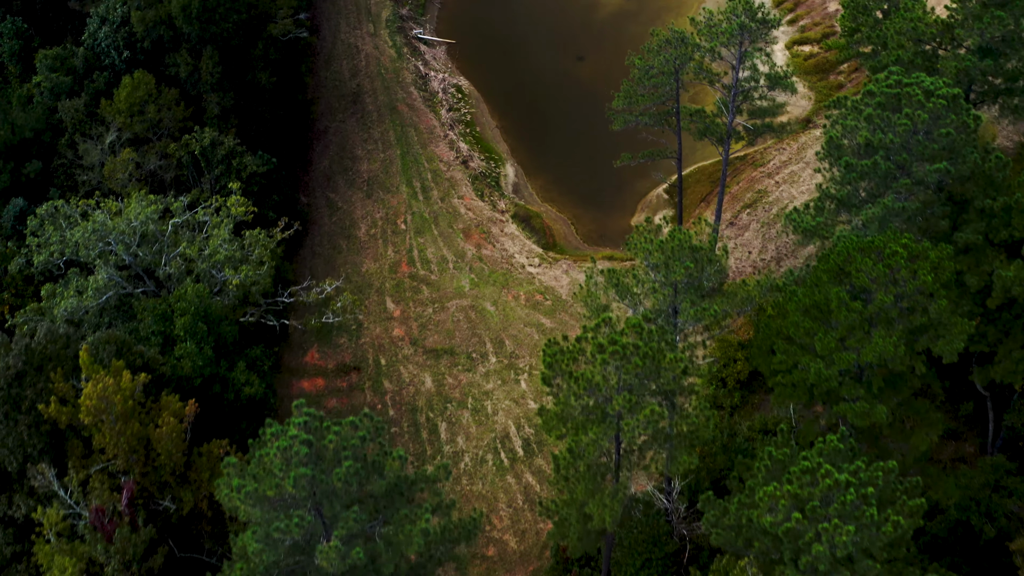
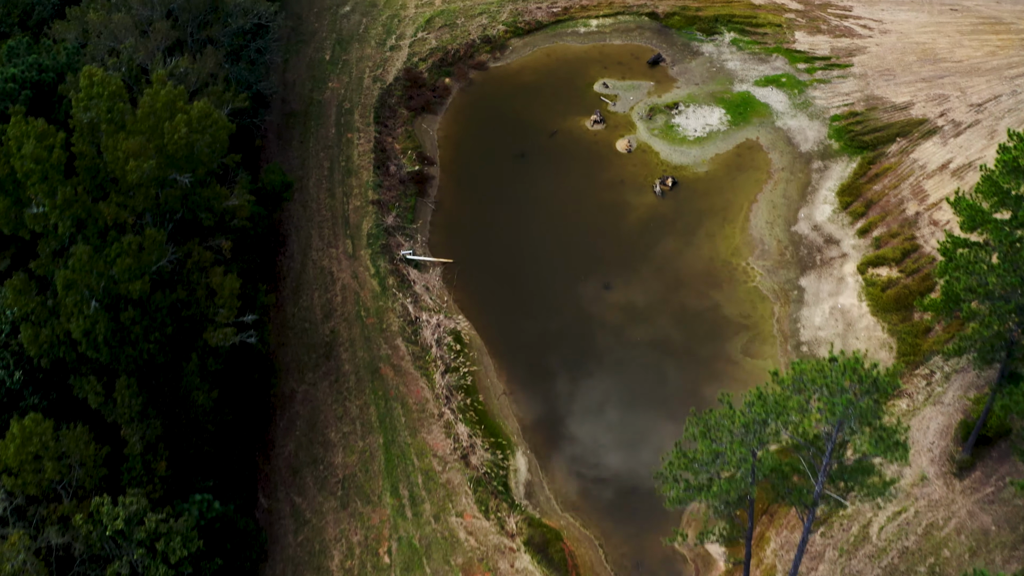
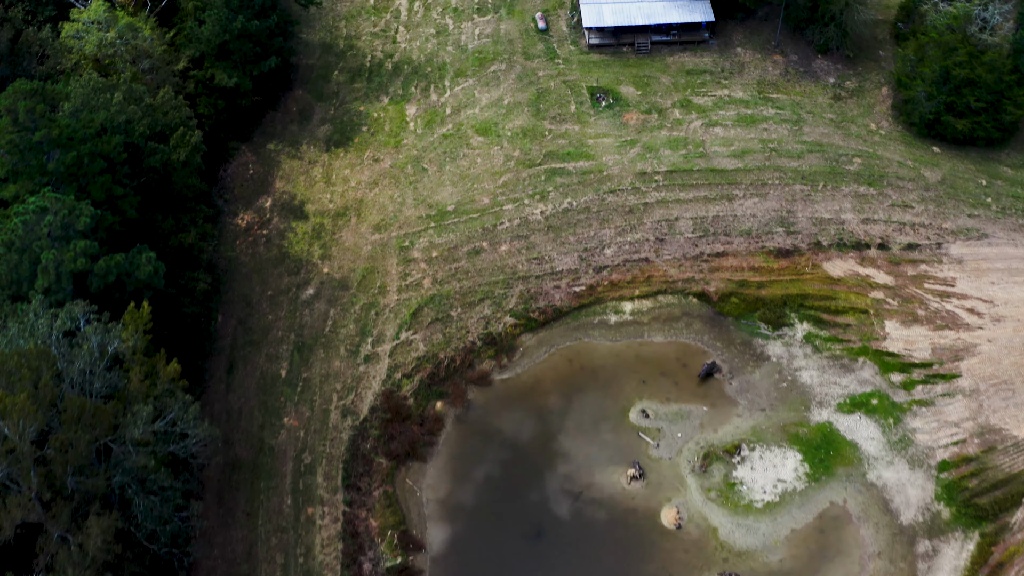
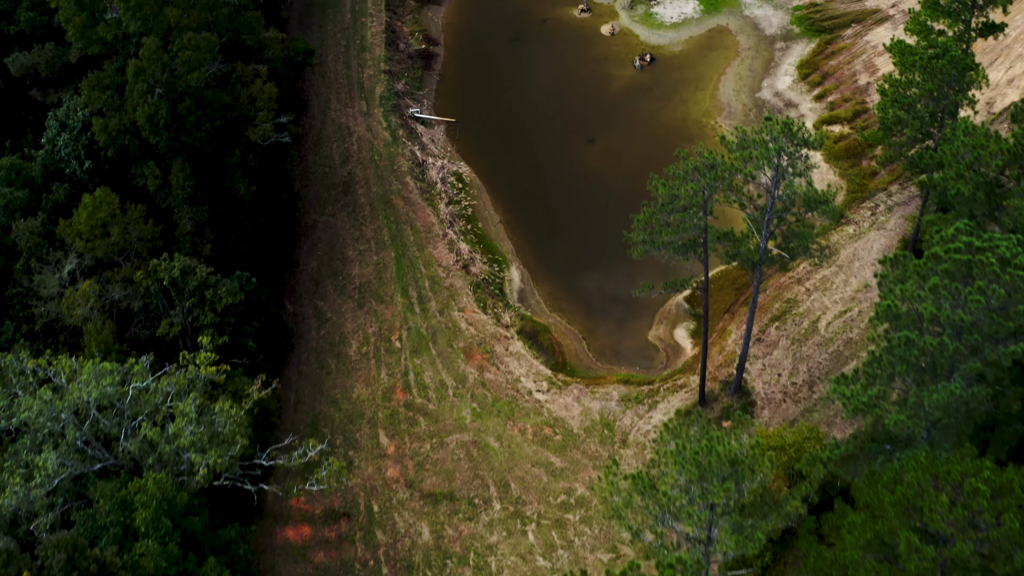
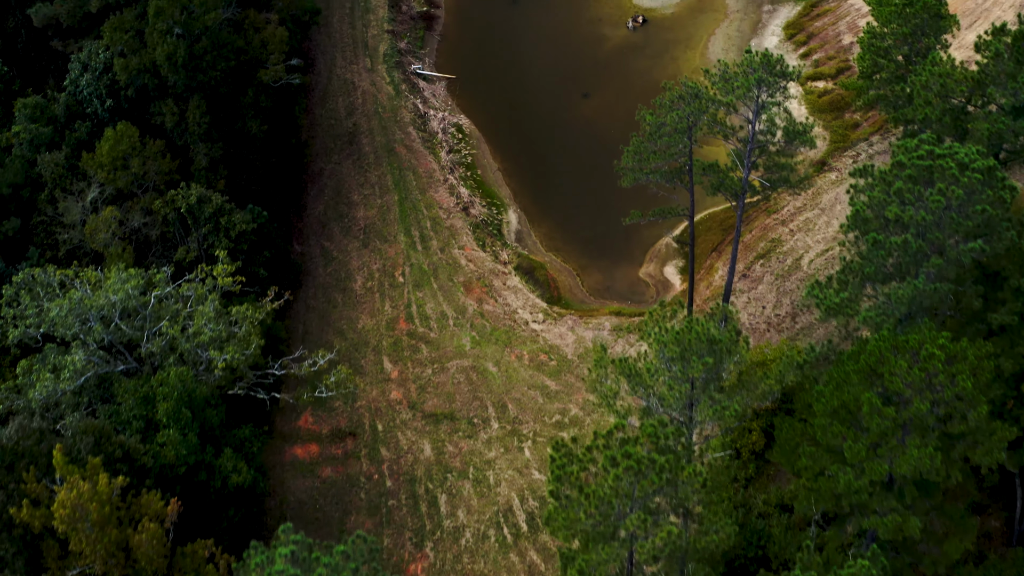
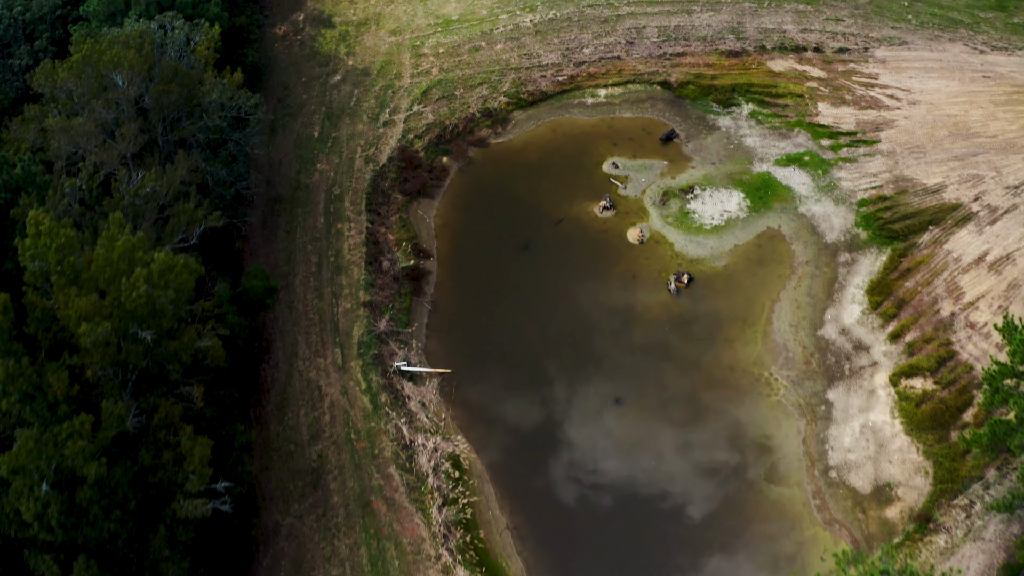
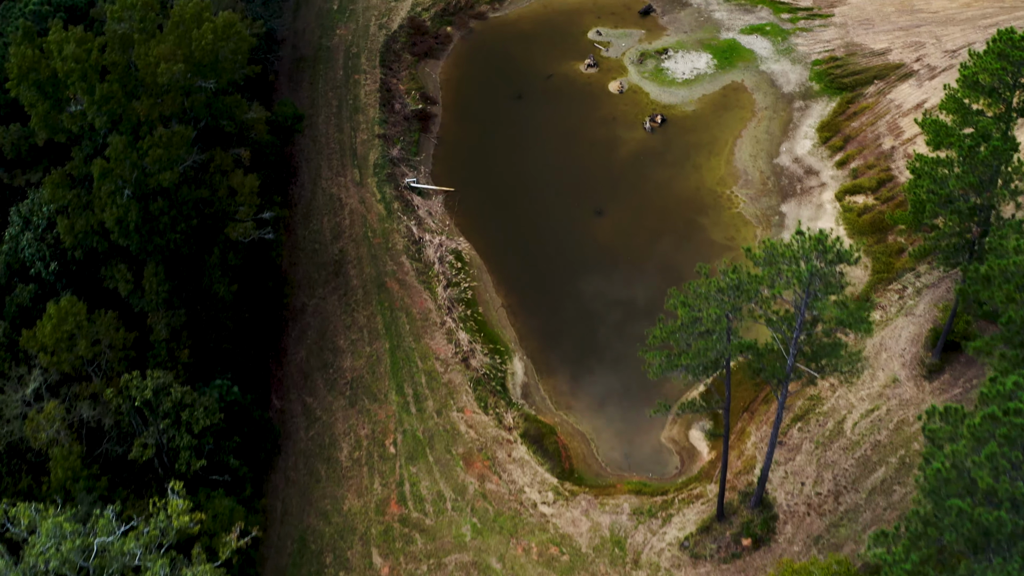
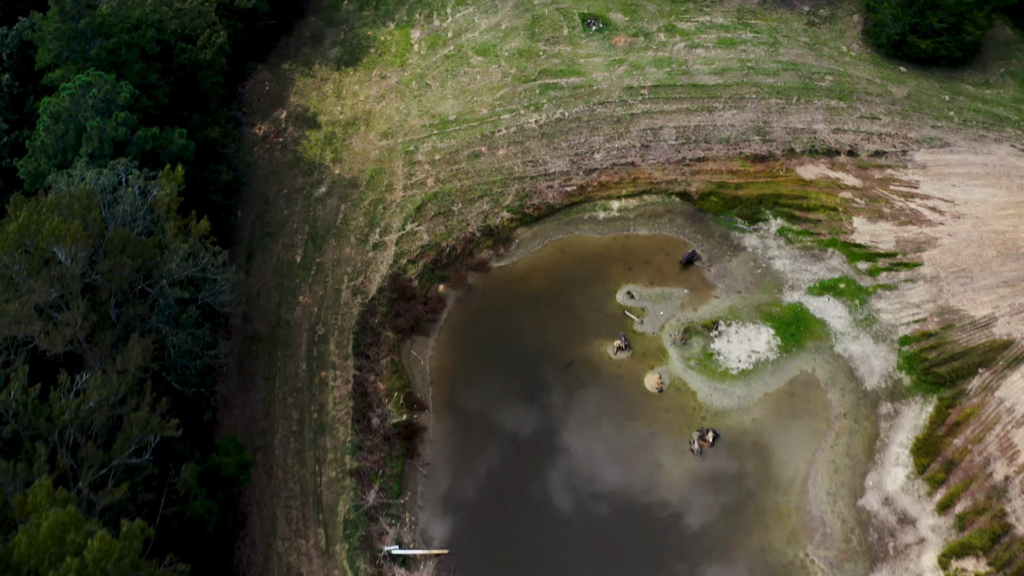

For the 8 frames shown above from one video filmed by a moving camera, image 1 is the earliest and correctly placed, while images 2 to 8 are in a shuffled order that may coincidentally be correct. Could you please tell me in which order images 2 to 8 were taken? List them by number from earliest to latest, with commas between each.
5, 4, 7, 2, 6, 8, 3
